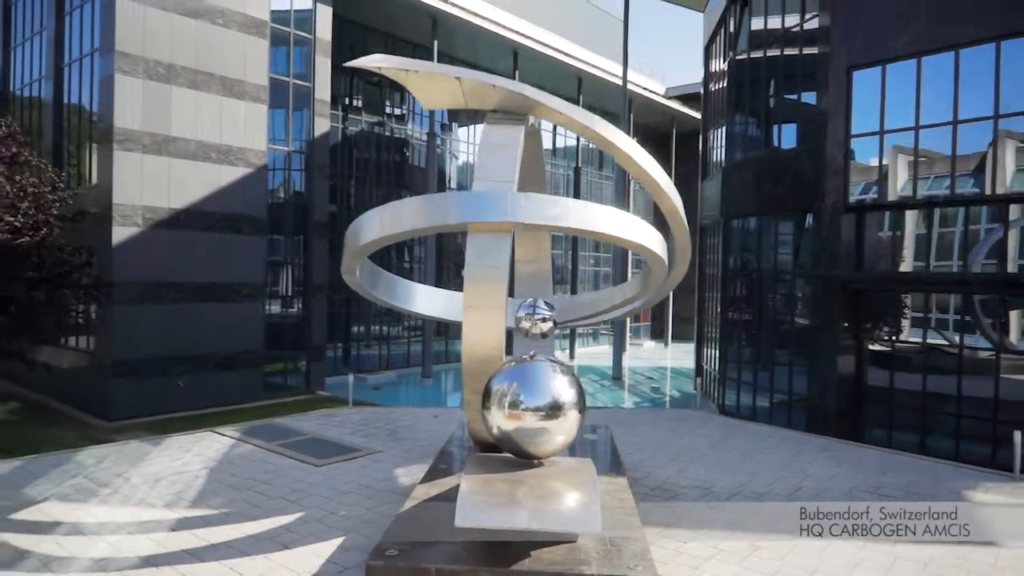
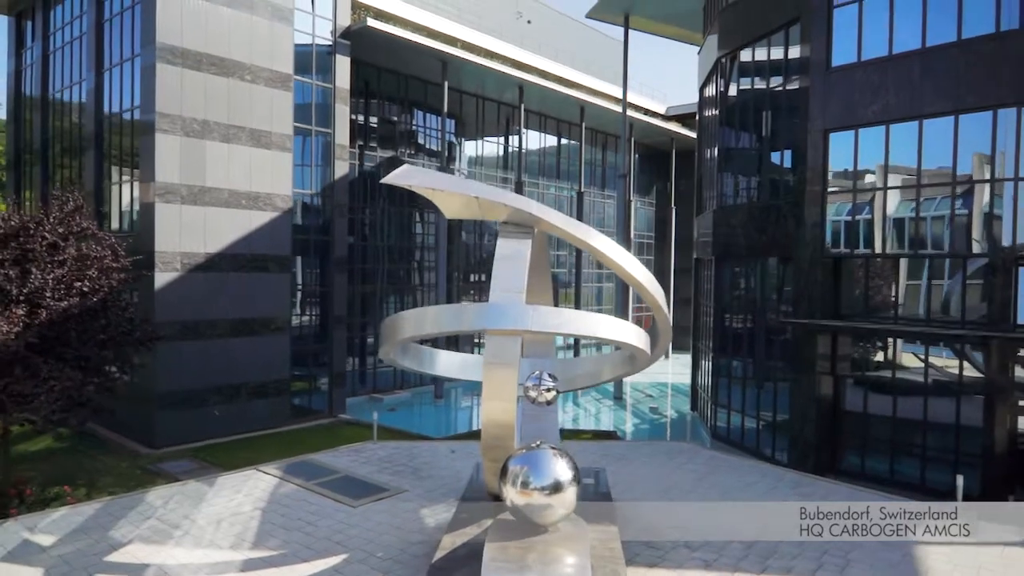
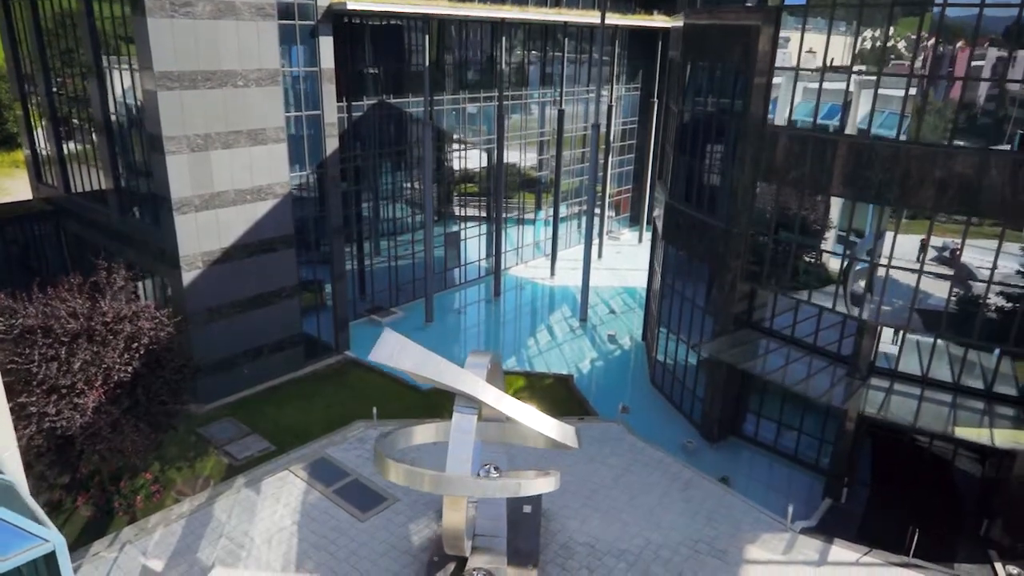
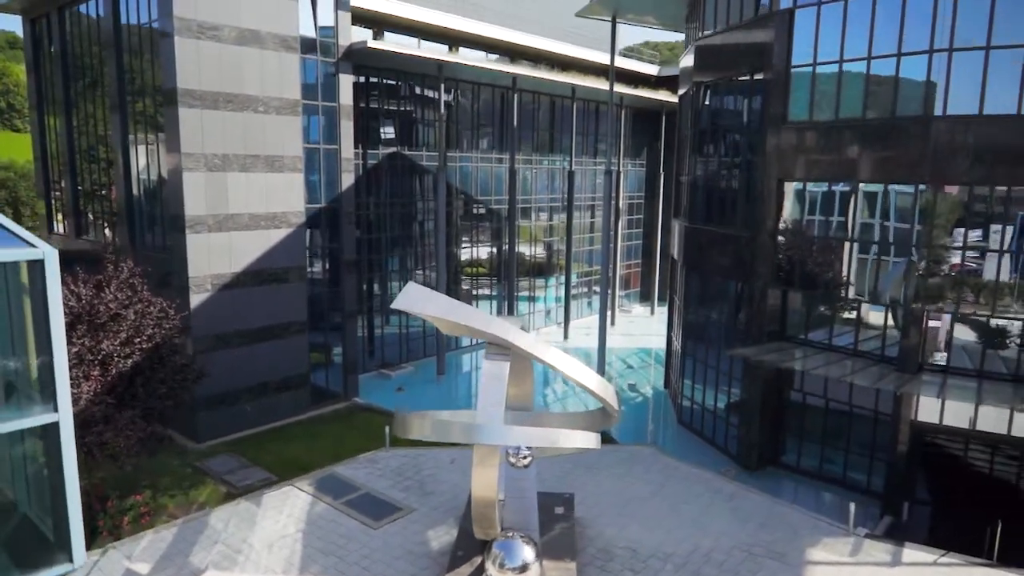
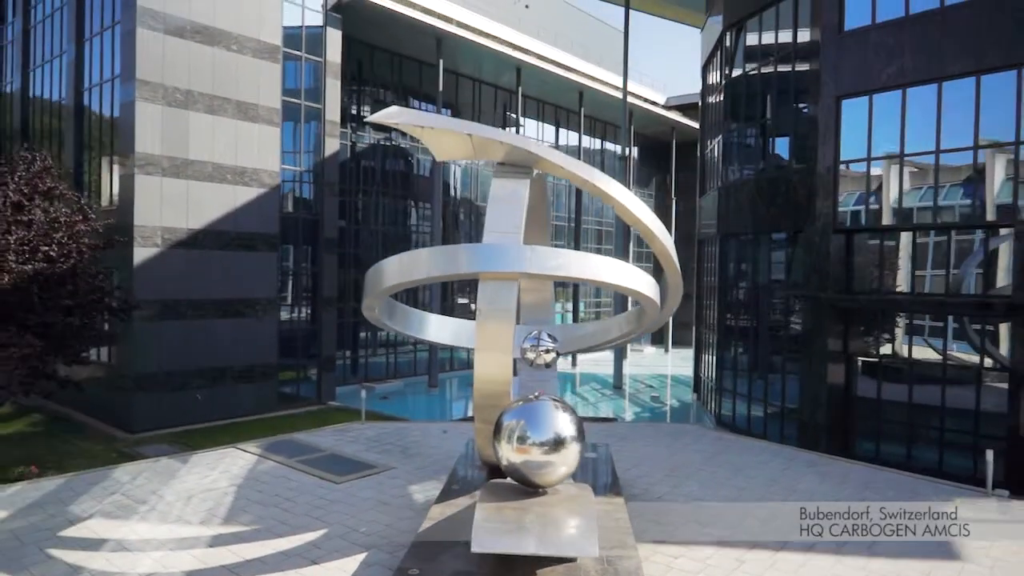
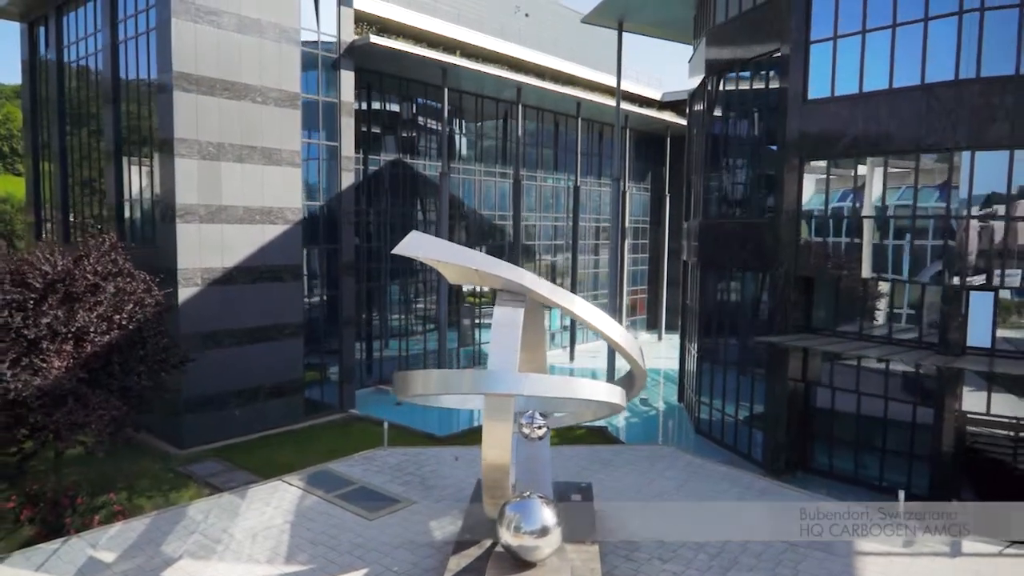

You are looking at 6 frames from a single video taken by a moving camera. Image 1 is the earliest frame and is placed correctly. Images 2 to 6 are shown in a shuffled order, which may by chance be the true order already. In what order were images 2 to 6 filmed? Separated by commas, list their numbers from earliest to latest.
5, 2, 6, 4, 3
